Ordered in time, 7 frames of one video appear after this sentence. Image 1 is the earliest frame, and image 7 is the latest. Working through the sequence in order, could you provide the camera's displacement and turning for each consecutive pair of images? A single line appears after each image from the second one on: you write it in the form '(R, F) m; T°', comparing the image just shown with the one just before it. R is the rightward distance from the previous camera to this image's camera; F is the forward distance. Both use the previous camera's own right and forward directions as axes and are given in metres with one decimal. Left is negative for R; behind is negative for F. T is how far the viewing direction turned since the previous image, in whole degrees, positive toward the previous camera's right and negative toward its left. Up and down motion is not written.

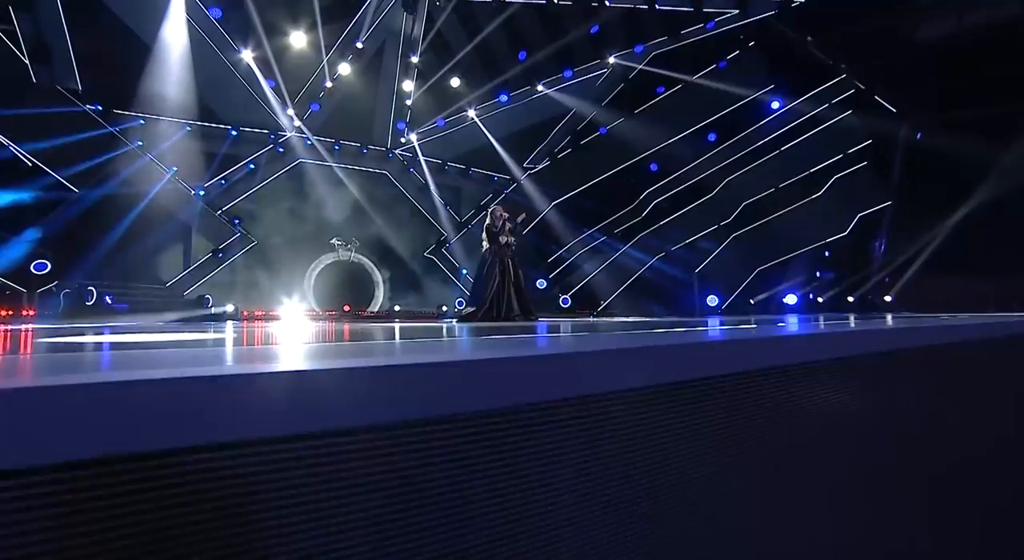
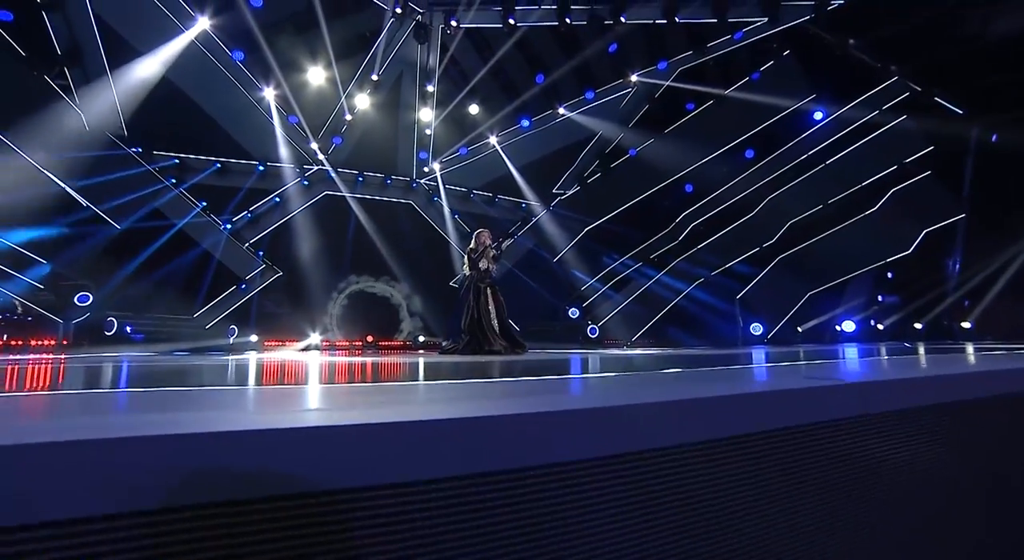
(+0.5, +0.5) m; -6°
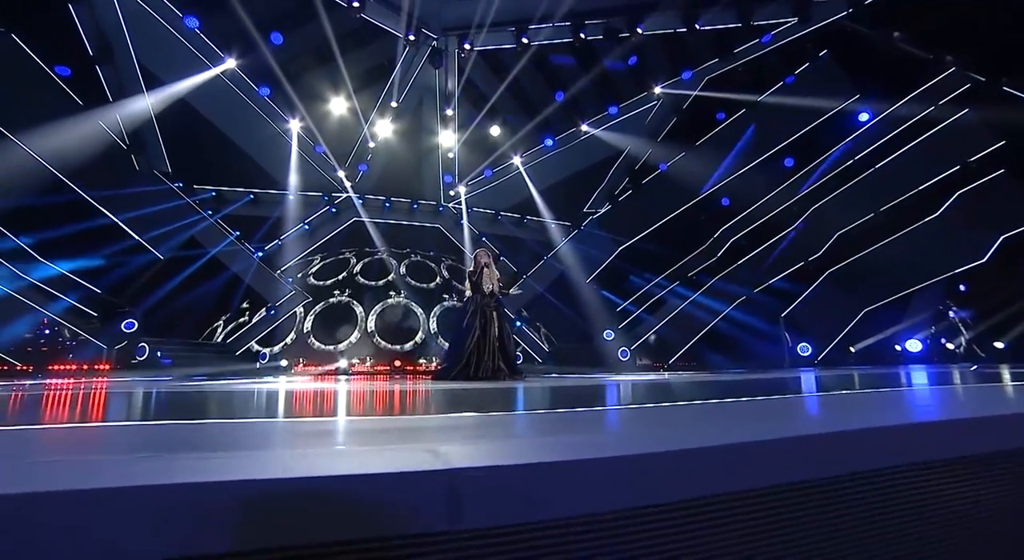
(+0.4, +0.3) m; -6°
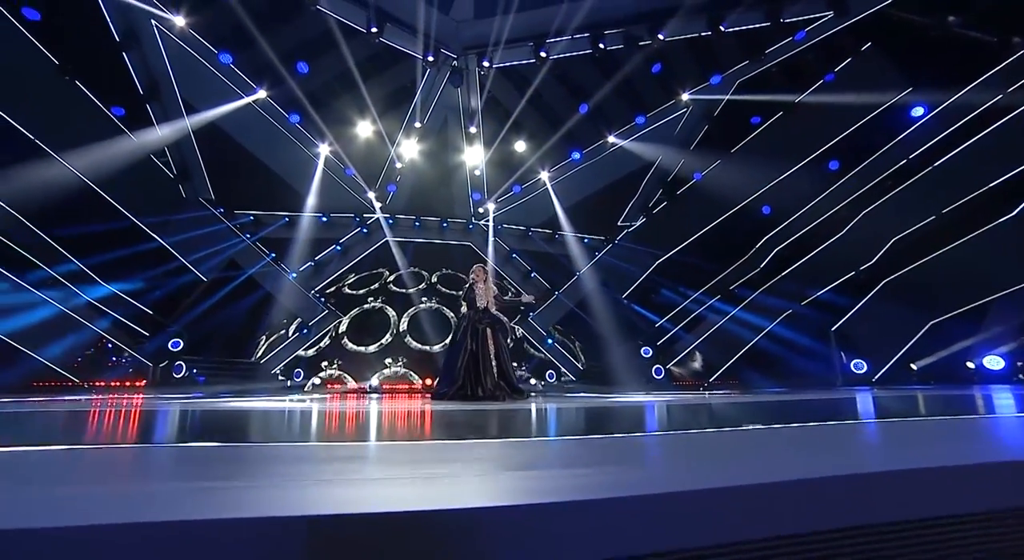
(+0.4, +0.2) m; -6°
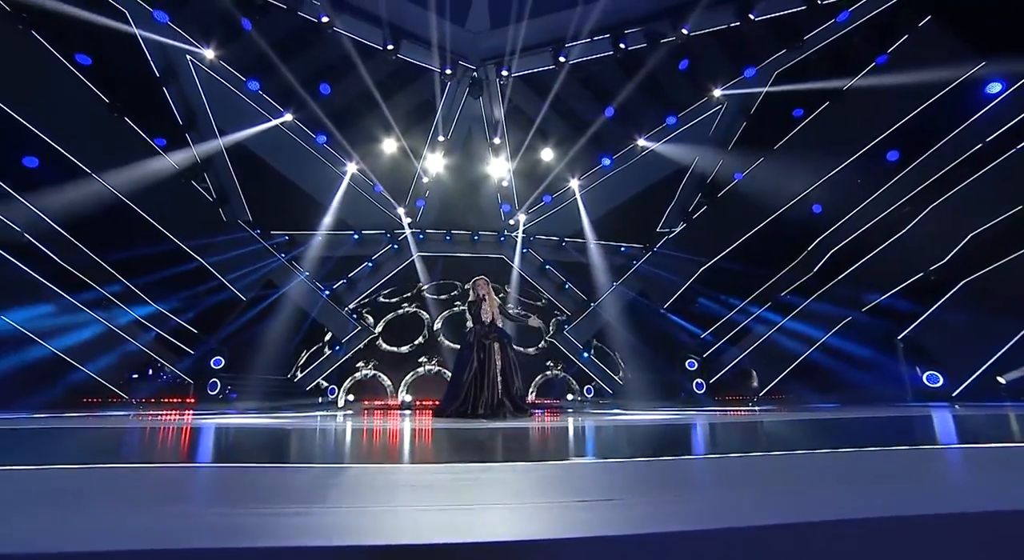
(+0.4, +0.3) m; -6°
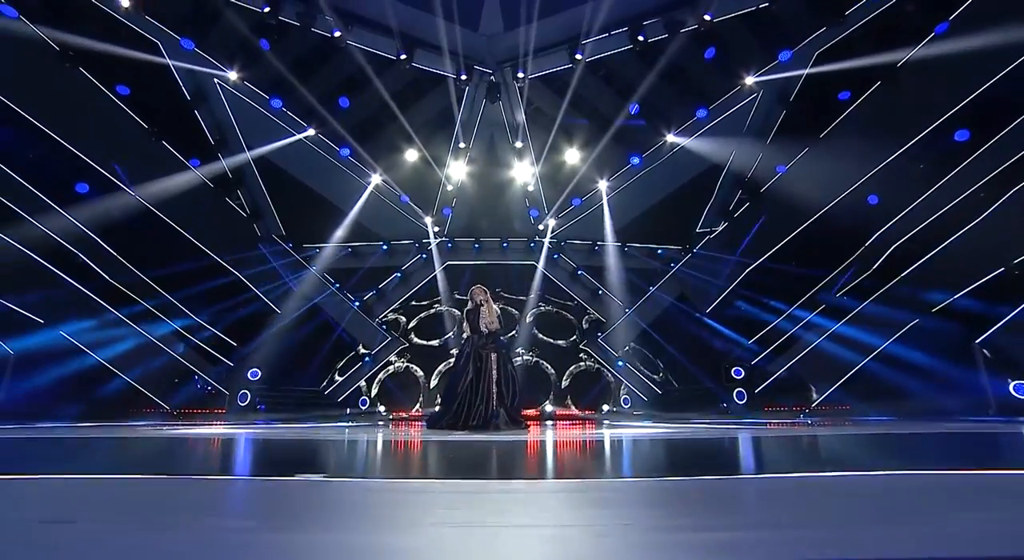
(+0.4, +0.3) m; -6°
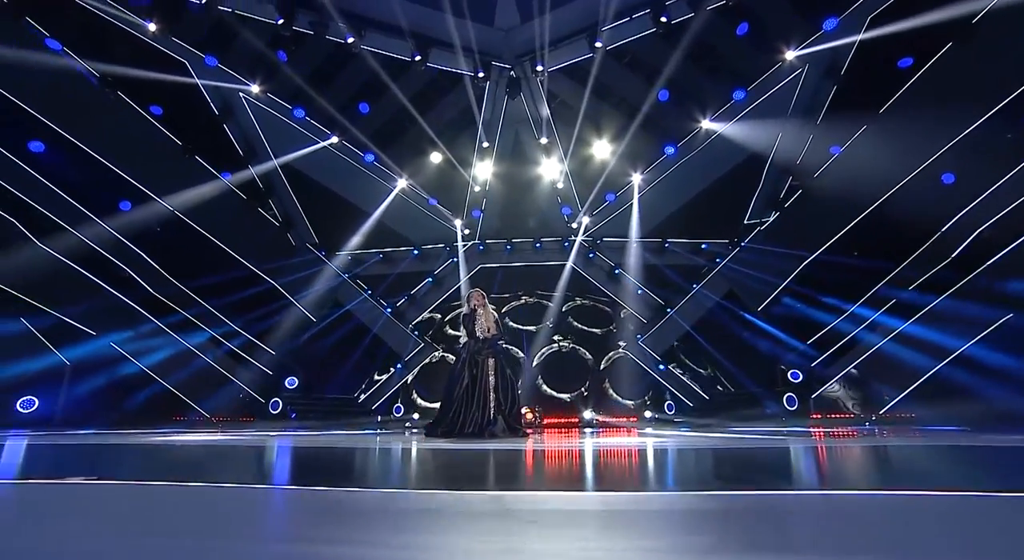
(+0.4, +0.3) m; -6°
